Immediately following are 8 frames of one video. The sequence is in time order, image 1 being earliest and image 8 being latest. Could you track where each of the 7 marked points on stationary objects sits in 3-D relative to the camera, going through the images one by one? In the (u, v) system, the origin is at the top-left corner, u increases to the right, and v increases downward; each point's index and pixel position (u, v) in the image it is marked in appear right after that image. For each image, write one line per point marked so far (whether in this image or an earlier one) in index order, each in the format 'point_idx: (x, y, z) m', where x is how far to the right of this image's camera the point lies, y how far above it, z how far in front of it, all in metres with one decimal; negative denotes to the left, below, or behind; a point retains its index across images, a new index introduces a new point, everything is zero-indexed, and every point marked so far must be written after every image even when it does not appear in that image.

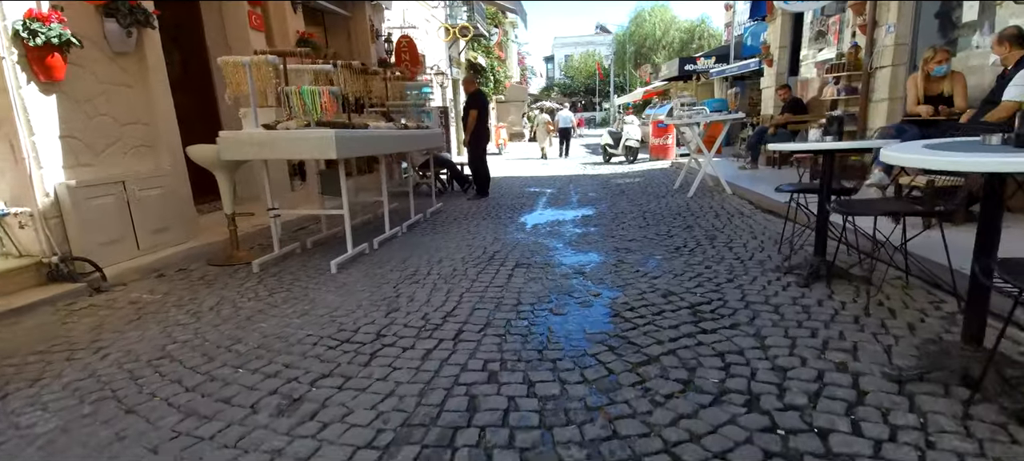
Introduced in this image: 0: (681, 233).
0: (+1.8, 0.0, +5.3) m
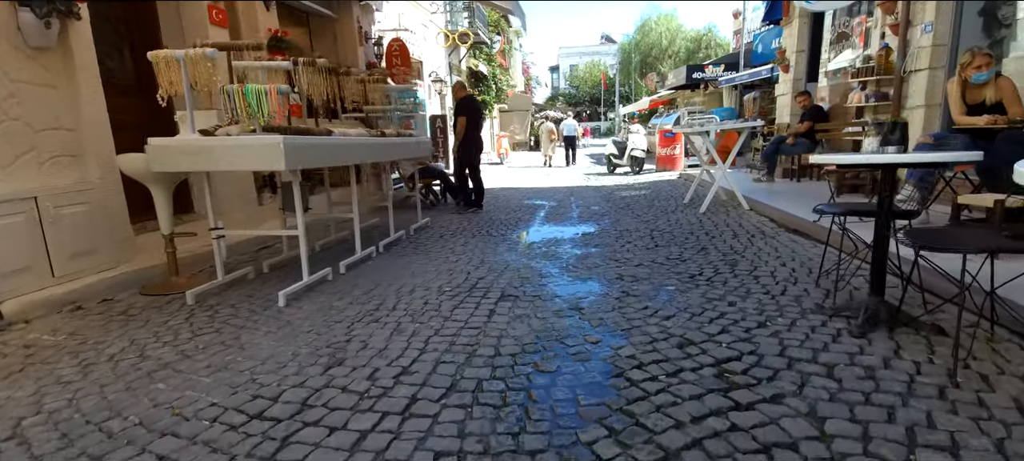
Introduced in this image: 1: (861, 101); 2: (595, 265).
0: (+1.7, -0.2, +4.6) m
1: (+5.0, +1.9, +7.4) m
2: (+0.7, -0.3, +4.6) m
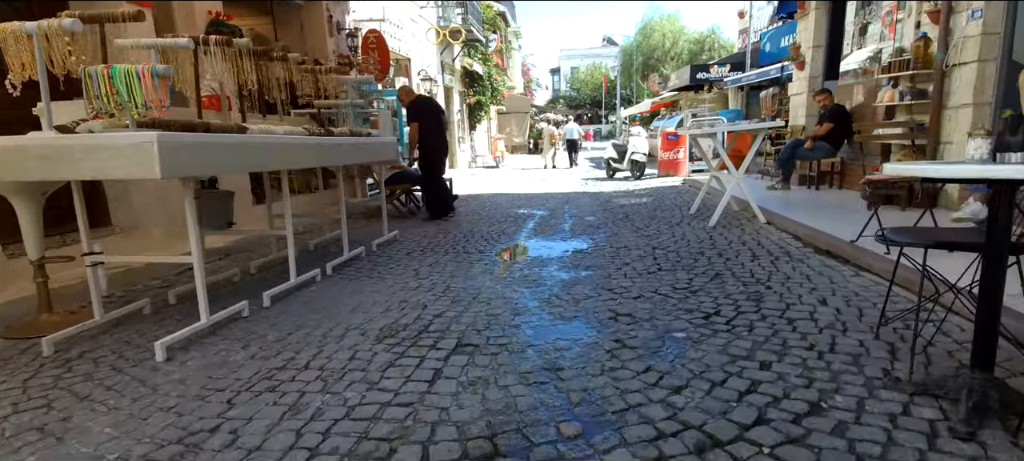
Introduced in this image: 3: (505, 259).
0: (+1.4, -0.4, +3.7) m
1: (+4.8, +1.7, +6.5) m
2: (+0.5, -0.5, +3.7) m
3: (-0.1, -0.3, +5.2) m
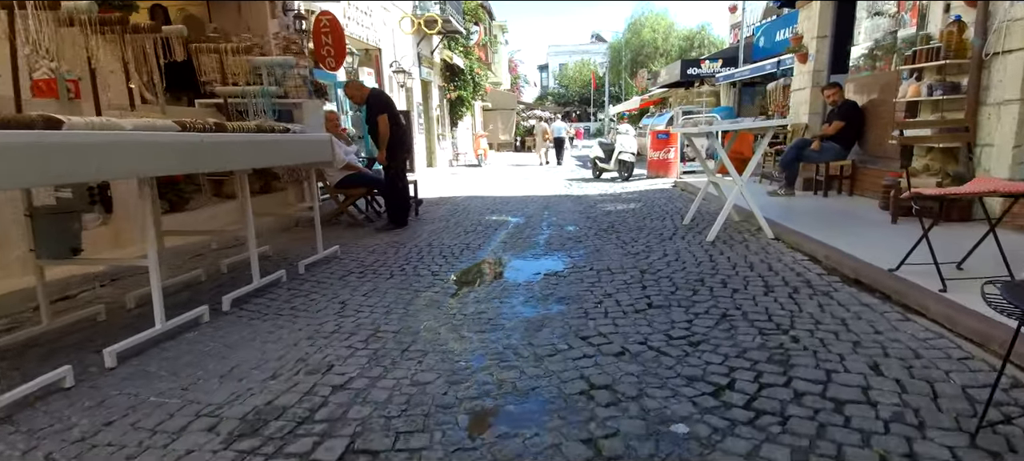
0: (+1.1, -0.6, +2.8) m
1: (+4.4, +1.5, +5.6) m
2: (+0.2, -0.6, +2.7) m
3: (-0.4, -0.4, +4.2) m
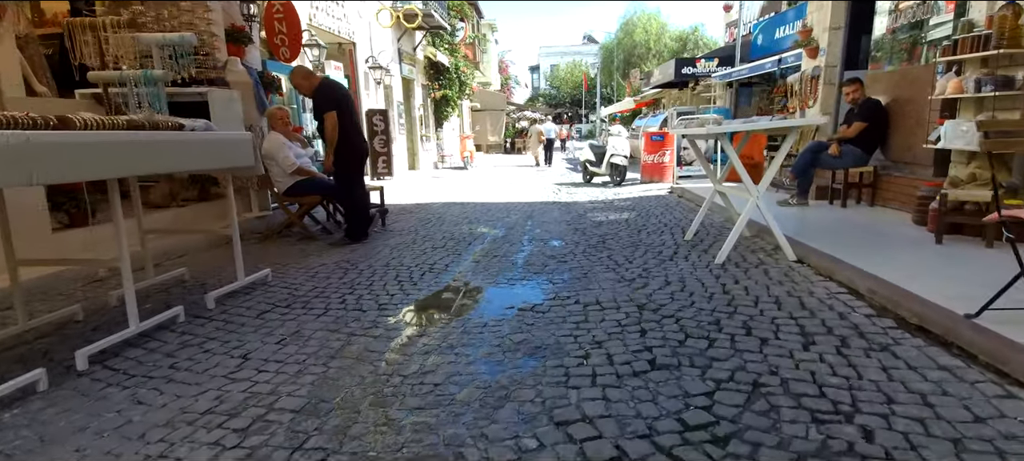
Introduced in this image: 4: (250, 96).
0: (+0.9, -0.7, +1.9) m
1: (+4.2, +1.3, +4.8) m
2: (0.0, -0.8, +1.9) m
3: (-0.7, -0.6, +3.3) m
4: (-3.2, +1.6, +6.1) m
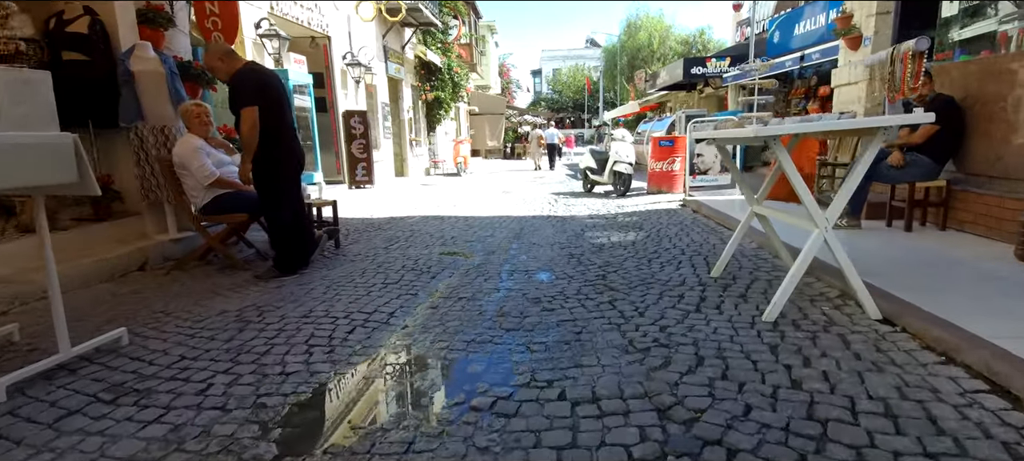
0: (+0.7, -1.0, +0.7) m
1: (+4.0, +1.0, +3.5) m
2: (-0.3, -1.0, +0.6) m
3: (-0.9, -0.8, +2.1) m
4: (-3.4, +1.4, +4.9) m
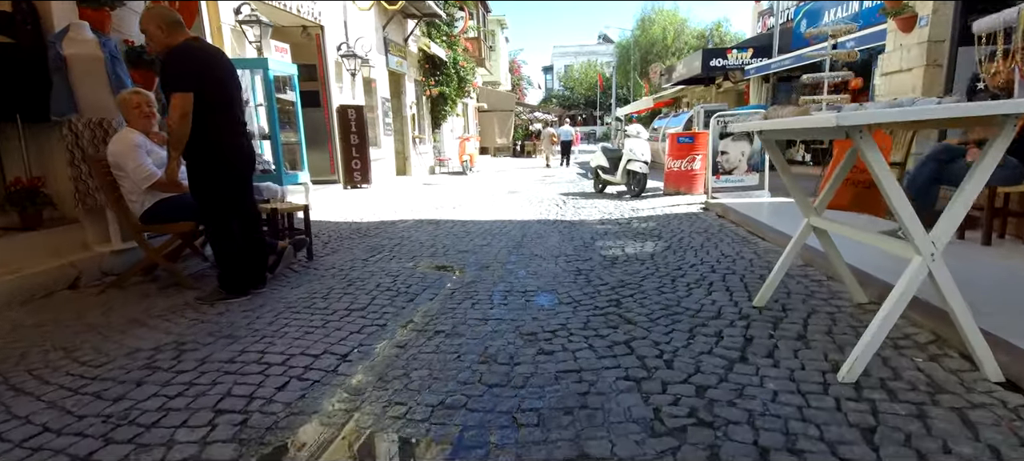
0: (+0.5, -1.1, -0.1) m
1: (+3.9, +0.9, +2.7) m
2: (-0.4, -1.2, -0.2) m
3: (-1.0, -1.0, +1.3) m
4: (-3.4, +1.3, +4.2) m
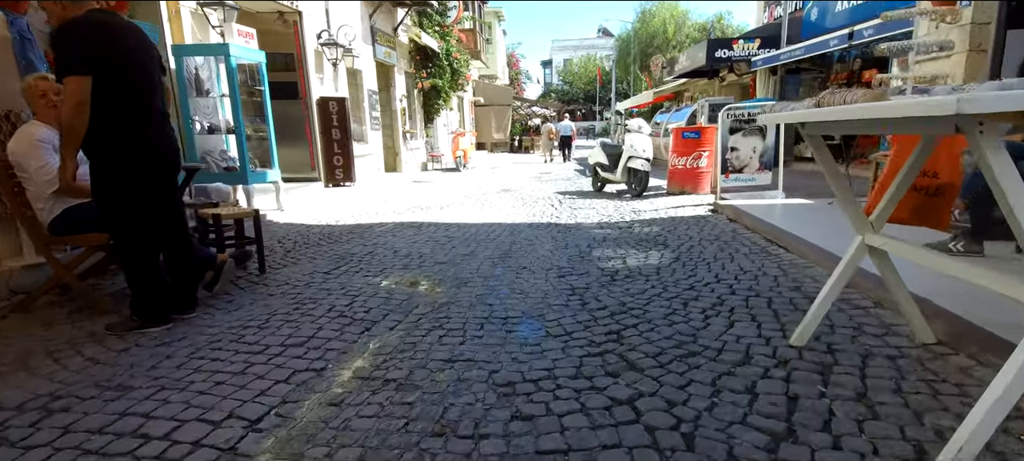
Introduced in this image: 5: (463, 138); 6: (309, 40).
0: (+0.4, -1.2, -0.8) m
1: (+3.8, +0.8, +2.0) m
2: (-0.5, -1.3, -0.8) m
3: (-1.1, -1.1, +0.7) m
4: (-3.5, +1.2, +3.5) m
5: (-1.7, +3.0, +16.6) m
6: (-3.8, +3.6, +9.6) m
